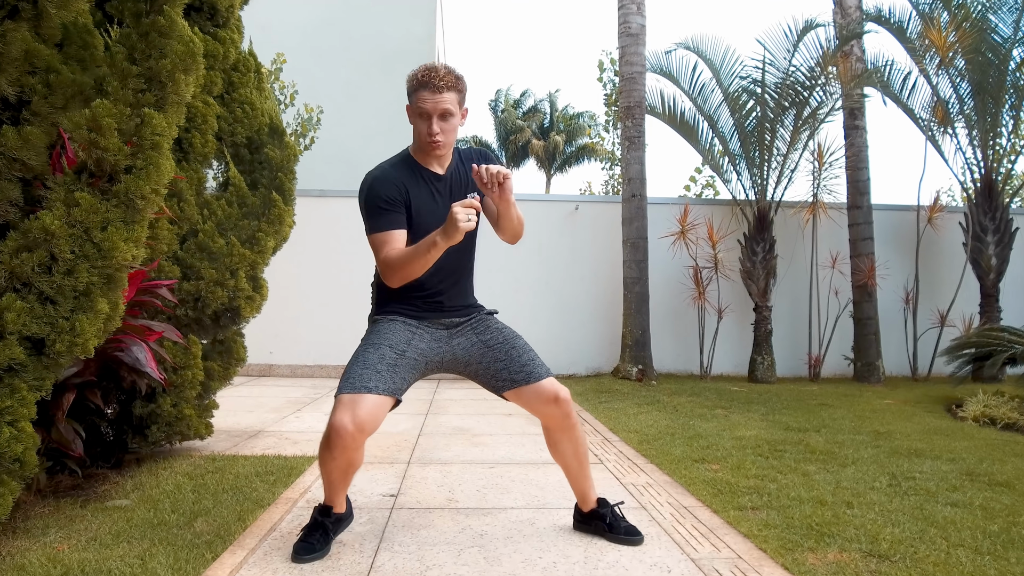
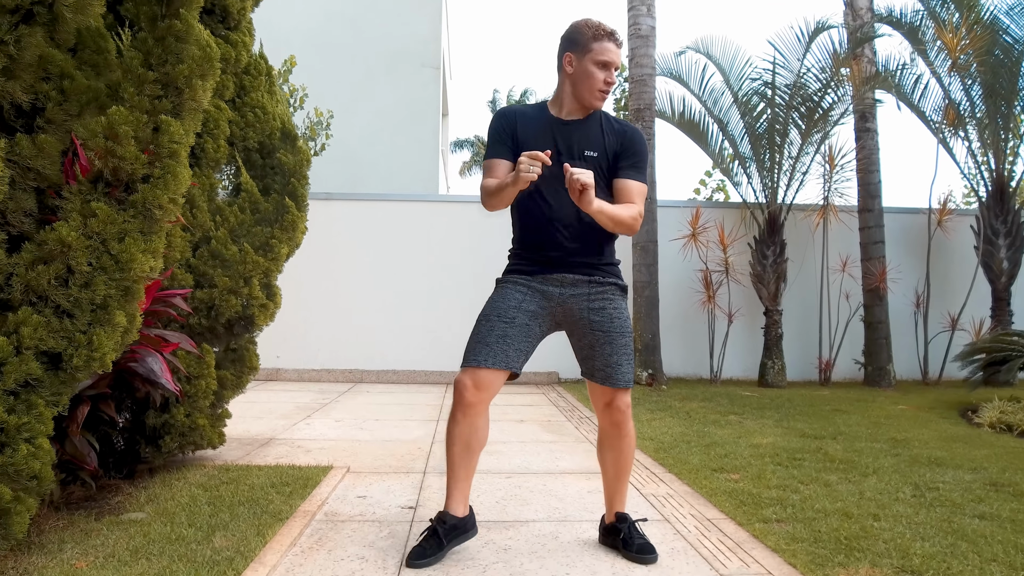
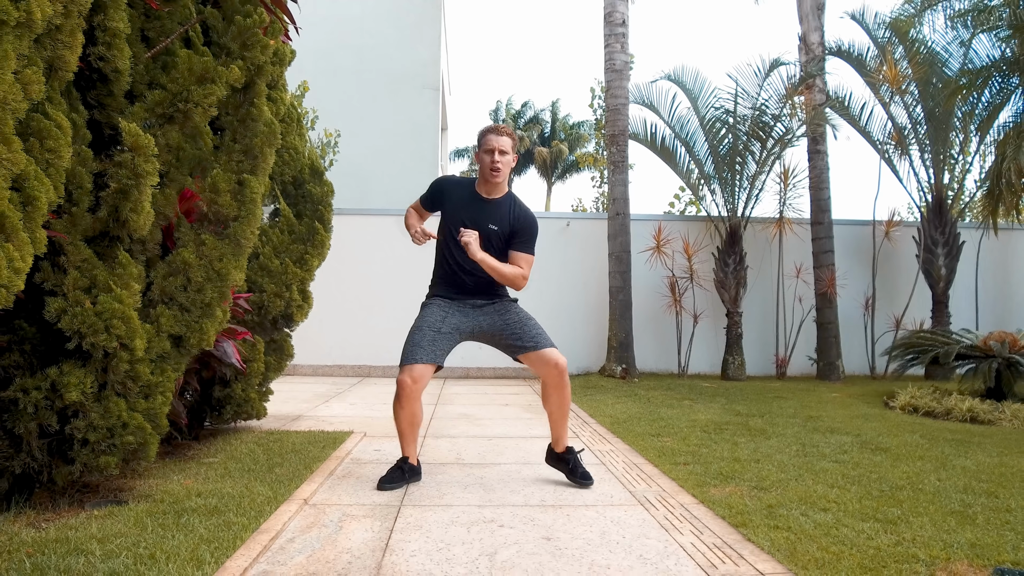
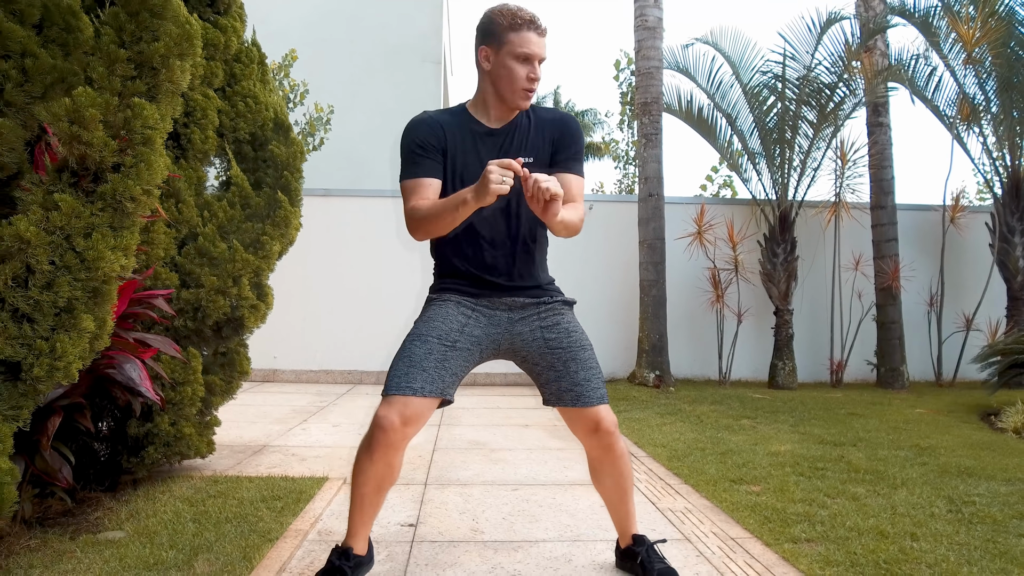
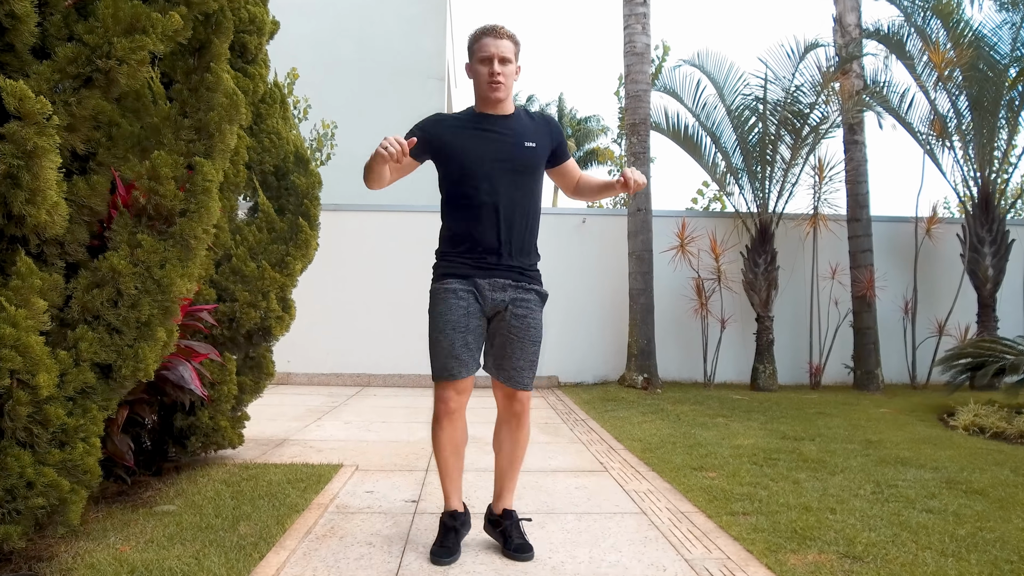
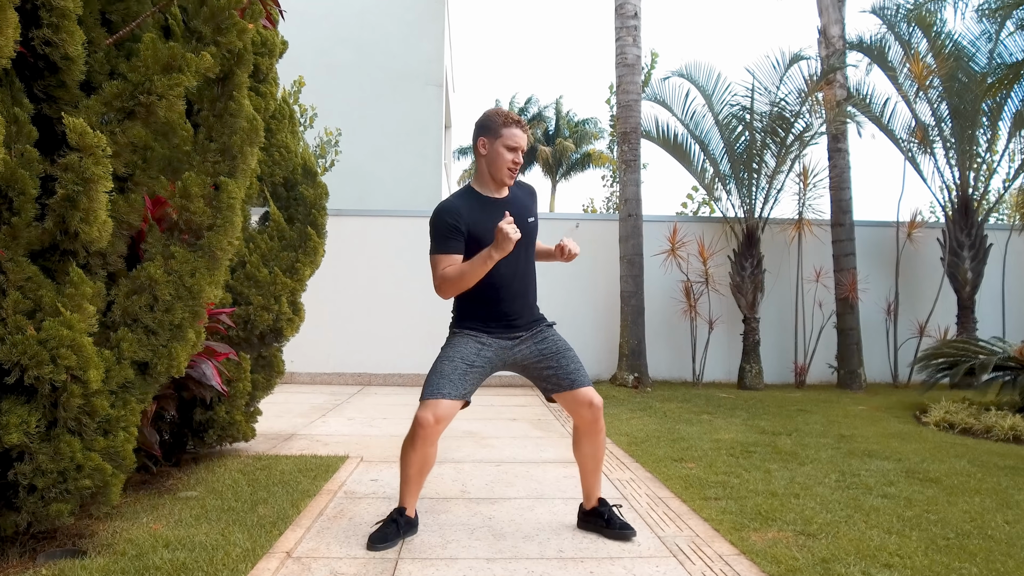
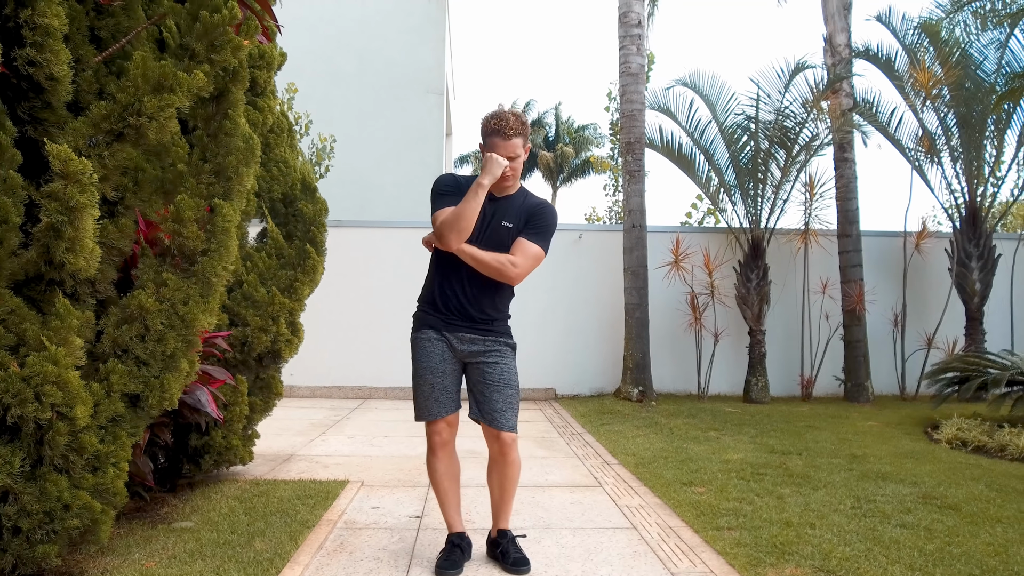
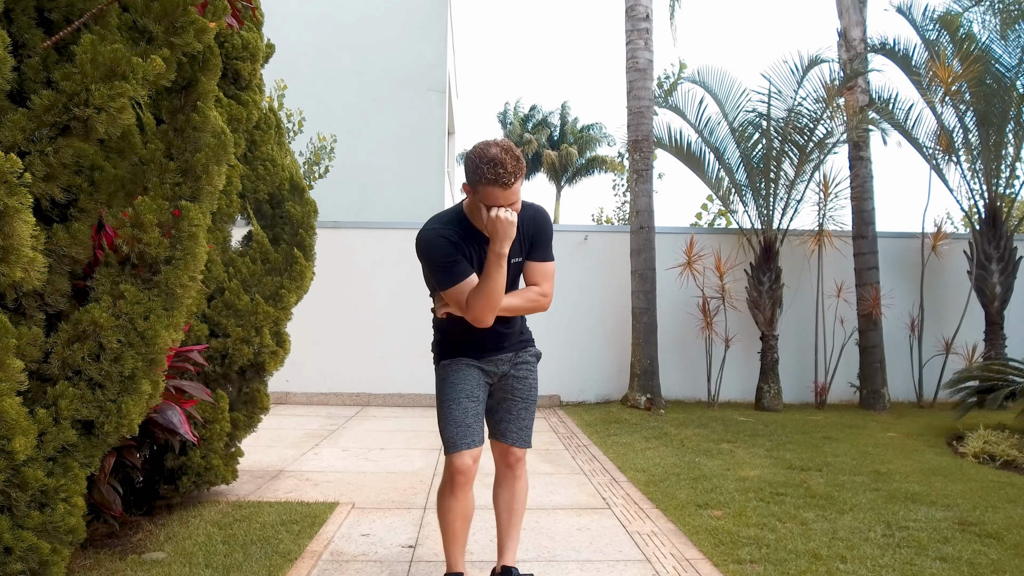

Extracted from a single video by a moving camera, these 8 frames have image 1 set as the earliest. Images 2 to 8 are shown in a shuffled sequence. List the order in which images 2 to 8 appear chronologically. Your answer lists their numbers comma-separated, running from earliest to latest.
4, 2, 3, 6, 5, 7, 8
